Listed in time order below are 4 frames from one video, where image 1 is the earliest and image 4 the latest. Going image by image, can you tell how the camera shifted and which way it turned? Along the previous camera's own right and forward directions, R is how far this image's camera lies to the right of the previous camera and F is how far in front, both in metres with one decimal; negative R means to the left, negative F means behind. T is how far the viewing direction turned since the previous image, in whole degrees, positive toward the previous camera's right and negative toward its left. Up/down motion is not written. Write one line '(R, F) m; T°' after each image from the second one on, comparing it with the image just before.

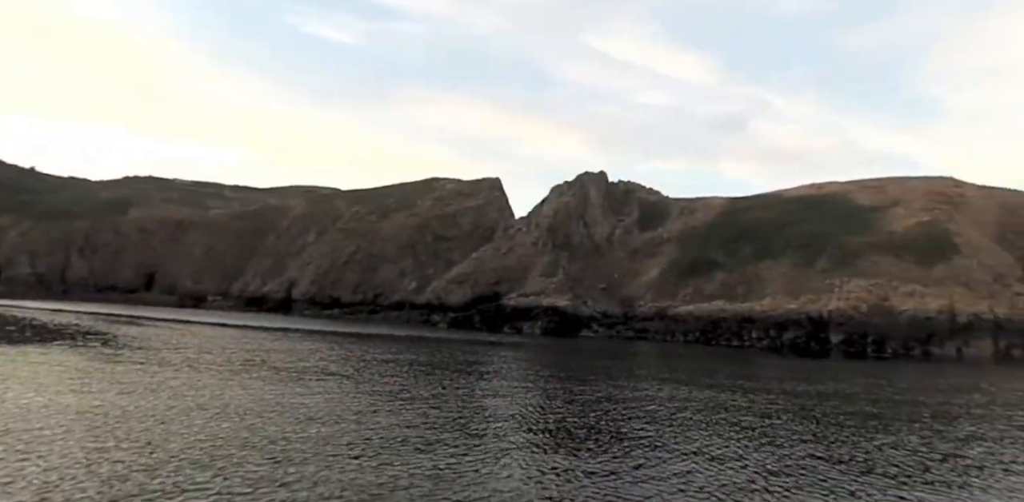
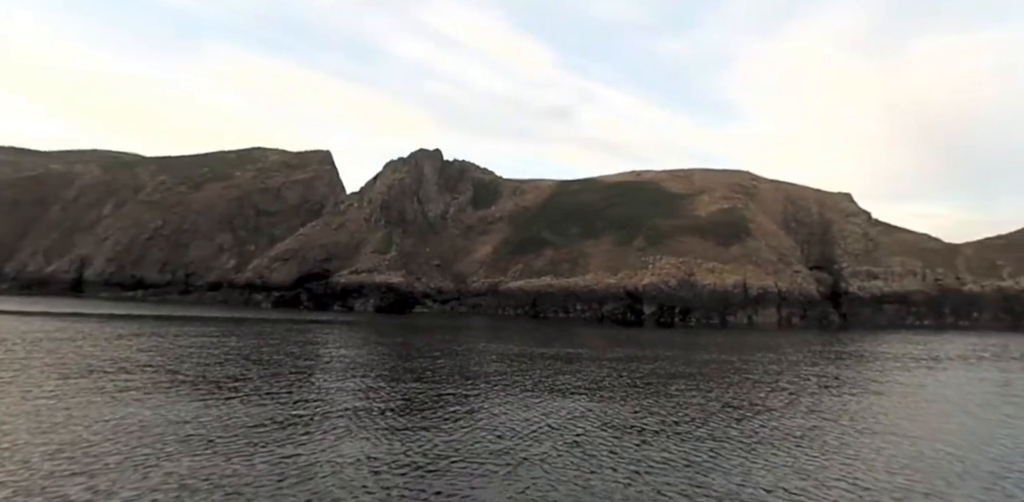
(+0.7, -0.7) m; +15°
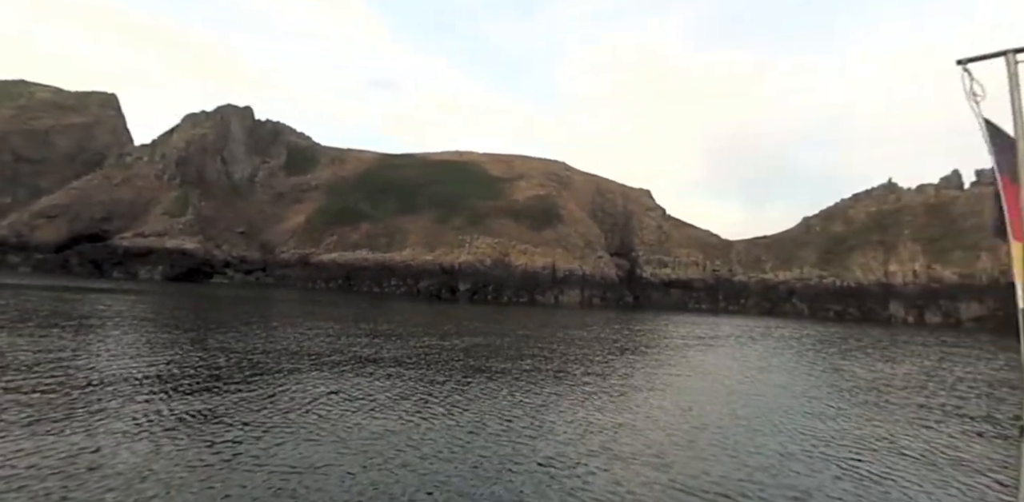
(+0.1, -1.0) m; +18°
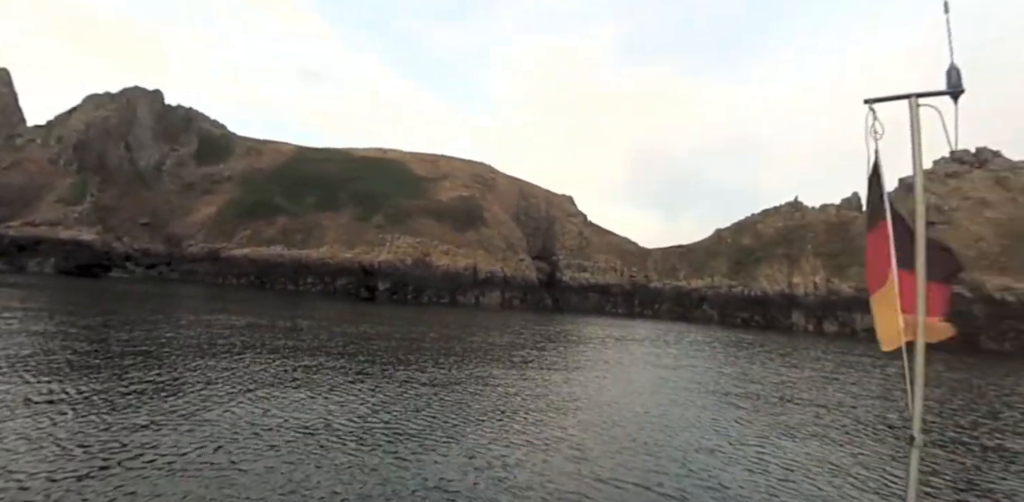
(-0.2, -0.3) m; +8°
